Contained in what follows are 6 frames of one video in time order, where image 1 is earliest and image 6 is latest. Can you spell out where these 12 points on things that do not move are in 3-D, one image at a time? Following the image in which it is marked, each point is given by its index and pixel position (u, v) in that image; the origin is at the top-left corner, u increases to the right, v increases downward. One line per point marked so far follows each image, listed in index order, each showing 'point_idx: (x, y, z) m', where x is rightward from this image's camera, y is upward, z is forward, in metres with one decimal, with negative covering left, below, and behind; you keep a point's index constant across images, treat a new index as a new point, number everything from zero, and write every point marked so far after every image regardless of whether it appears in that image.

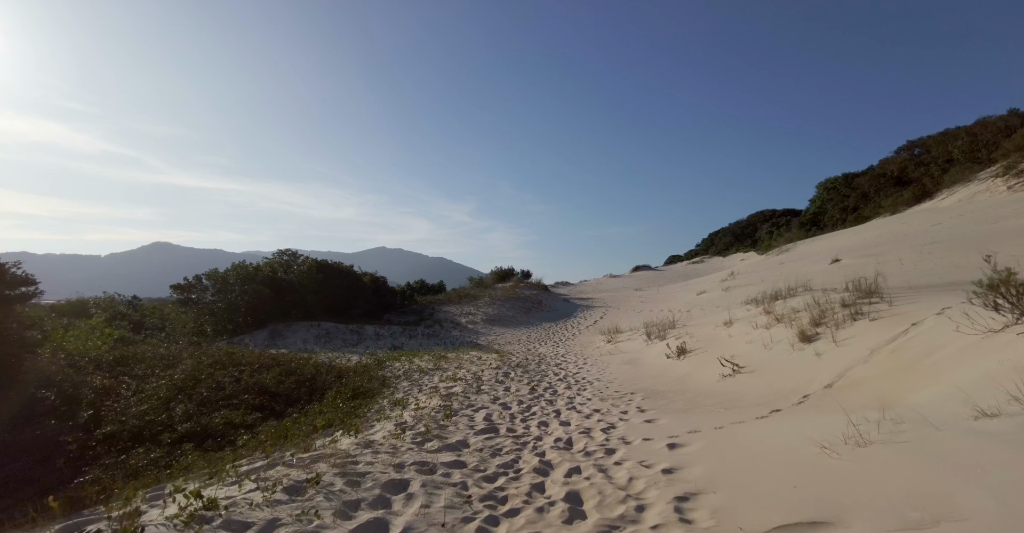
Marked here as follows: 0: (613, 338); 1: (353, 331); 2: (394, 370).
0: (+3.6, -2.5, +17.0) m
1: (-6.5, -2.7, +19.6) m
2: (-2.7, -2.3, +10.9) m
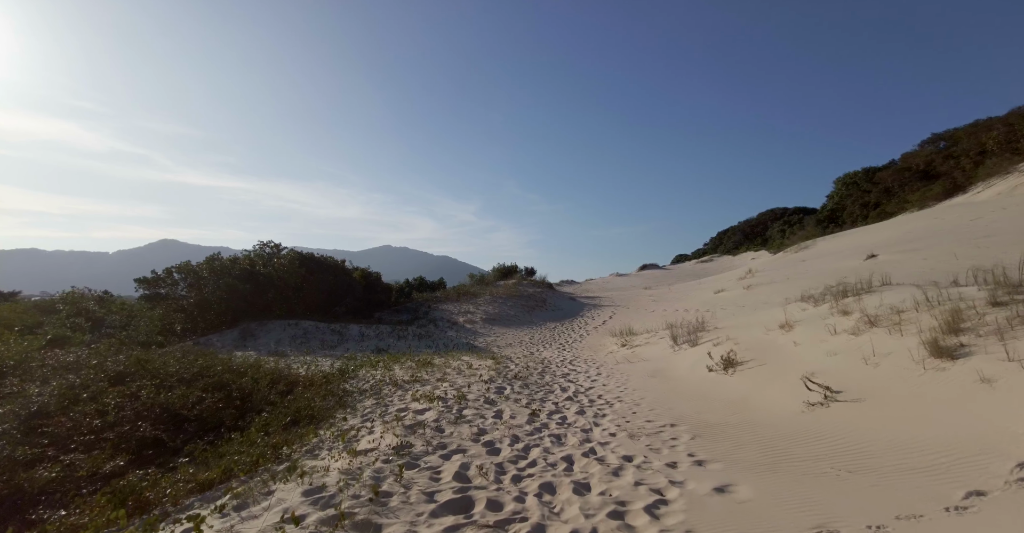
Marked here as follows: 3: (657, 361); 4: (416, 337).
0: (+3.6, -2.3, +14.9) m
1: (-6.5, -2.4, +17.5) m
2: (-2.8, -2.1, +8.8) m
3: (+2.9, -1.9, +9.8) m
4: (-3.7, -2.8, +18.6) m
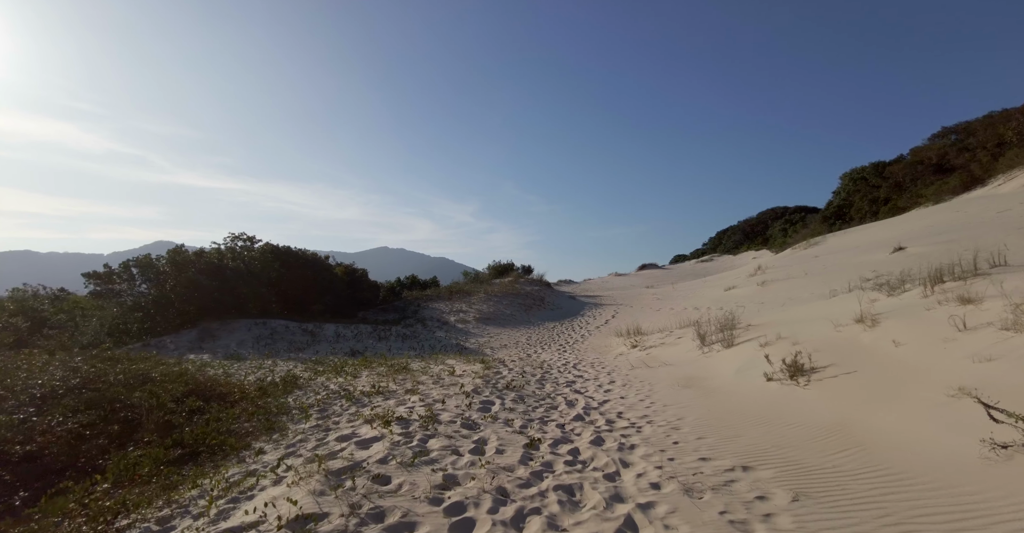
0: (+3.4, -2.0, +13.0) m
1: (-6.6, -2.1, +15.6) m
2: (-2.9, -1.8, +6.9) m
3: (+2.8, -1.6, +7.9) m
4: (-3.9, -2.5, +16.7) m
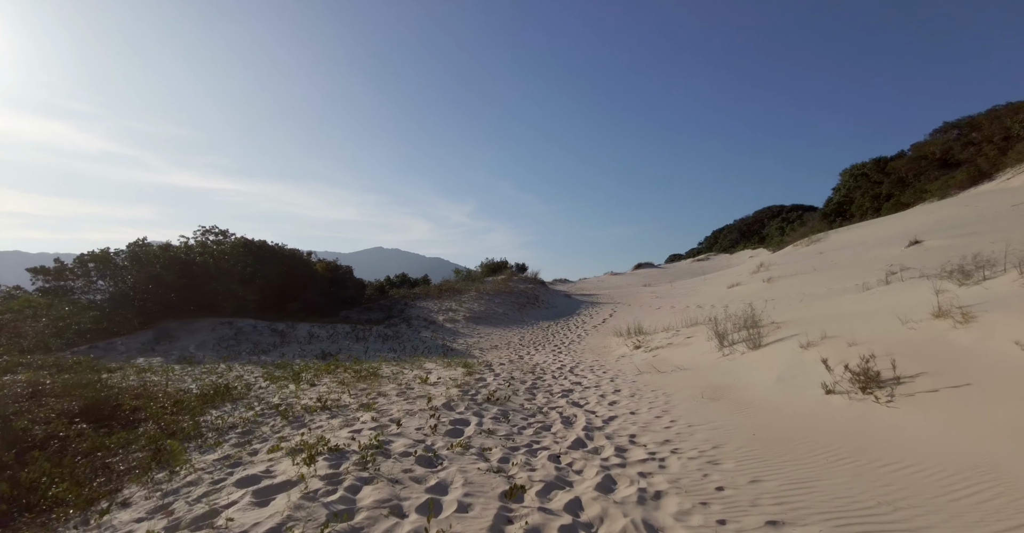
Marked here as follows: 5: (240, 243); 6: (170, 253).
0: (+3.1, -1.8, +11.6) m
1: (-6.9, -1.9, +14.2) m
2: (-3.1, -1.6, +5.5) m
3: (+2.6, -1.4, +6.6) m
4: (-4.2, -2.3, +15.3) m
5: (-10.3, +0.9, +18.3) m
6: (-11.7, +0.5, +16.5) m
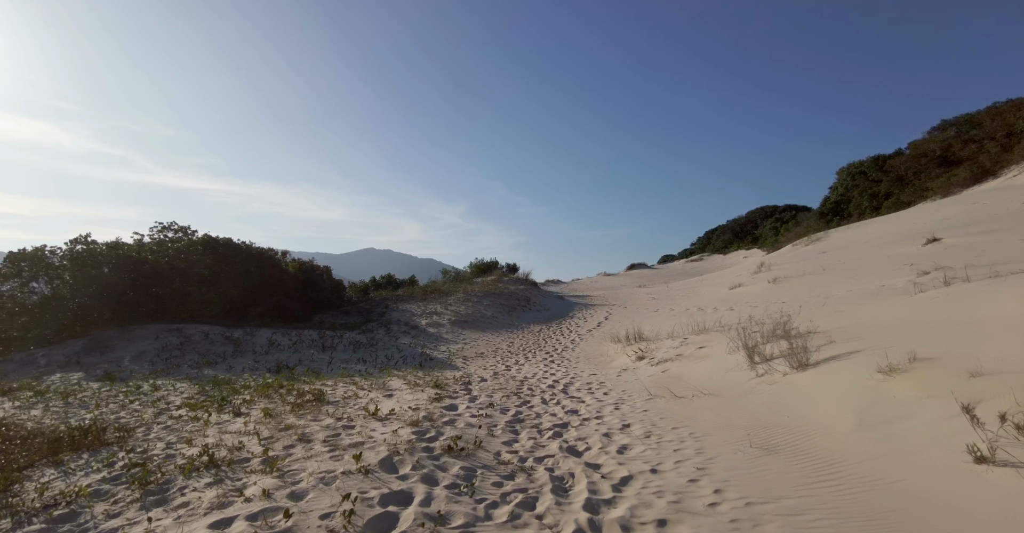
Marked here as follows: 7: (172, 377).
0: (+2.8, -1.8, +10.1) m
1: (-7.3, -1.9, +12.5) m
2: (-3.4, -1.6, +3.9) m
3: (+2.3, -1.4, +5.0) m
4: (-4.6, -2.3, +13.7) m
5: (-10.7, +0.9, +16.5) m
6: (-12.1, +0.5, +14.8) m
7: (-6.6, -2.1, +9.4) m
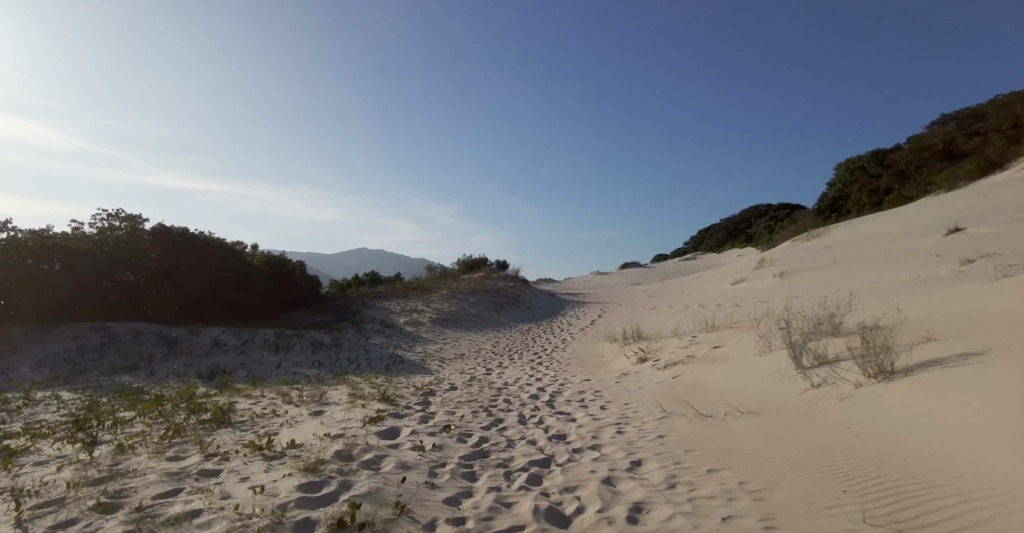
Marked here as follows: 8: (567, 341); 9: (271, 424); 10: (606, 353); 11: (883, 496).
0: (+2.4, -1.5, +8.5) m
1: (-7.7, -1.6, +10.7) m
2: (-3.7, -1.3, +2.2) m
3: (+2.0, -1.1, +3.4) m
4: (-5.0, -2.0, +11.9) m
5: (-11.2, +1.2, +14.7) m
6: (-12.6, +0.7, +13.0) m
7: (-7.0, -1.9, +7.7) m
8: (+1.7, -2.2, +14.1) m
9: (-2.3, -1.5, +4.7) m
10: (+2.1, -1.9, +10.7) m
11: (+1.8, -1.1, +2.4) m
